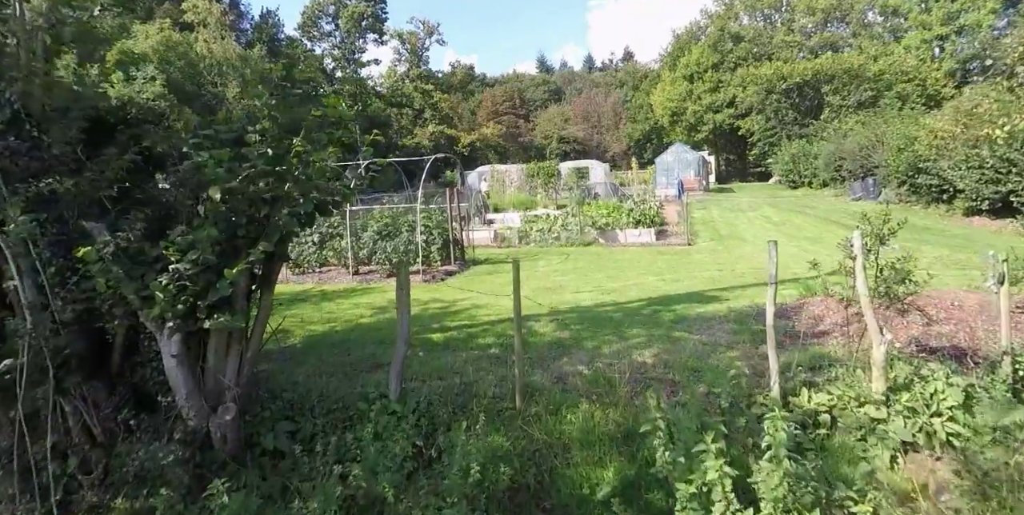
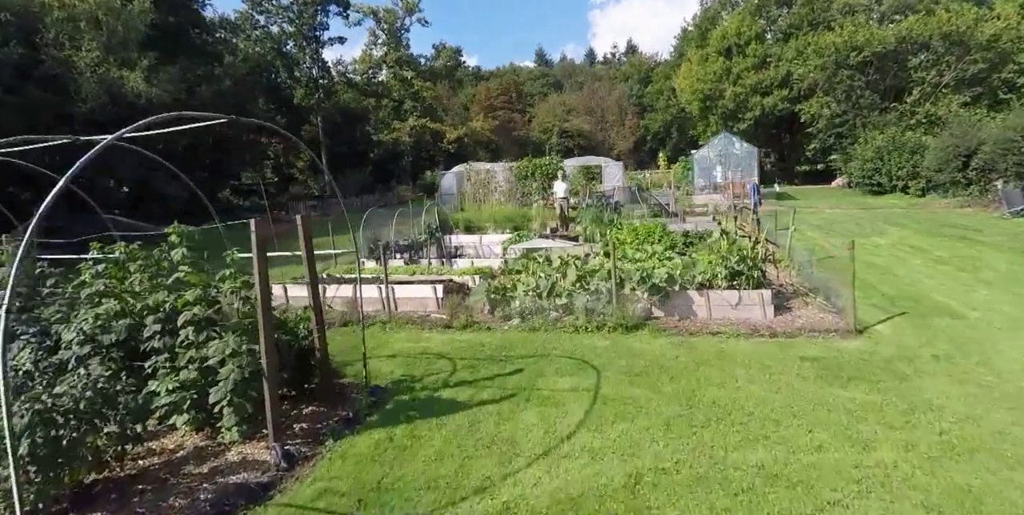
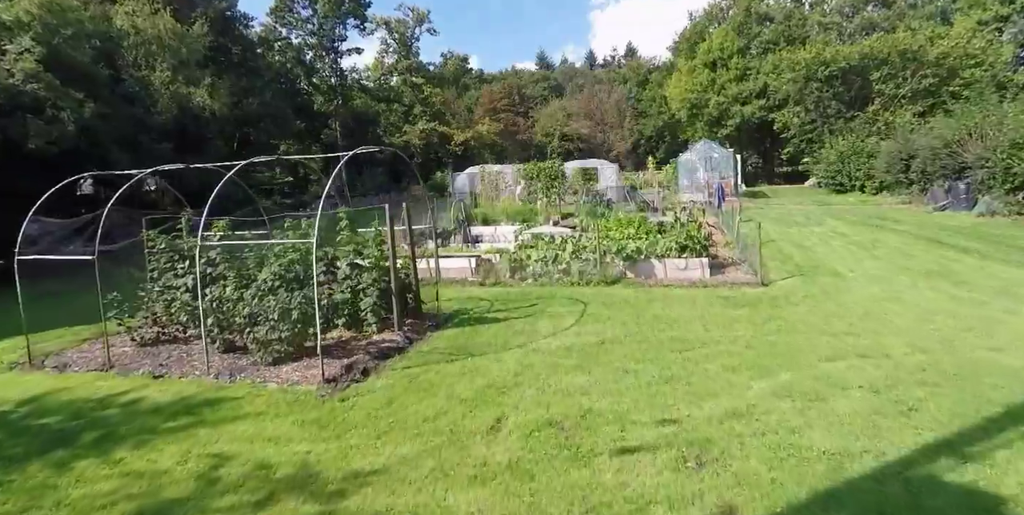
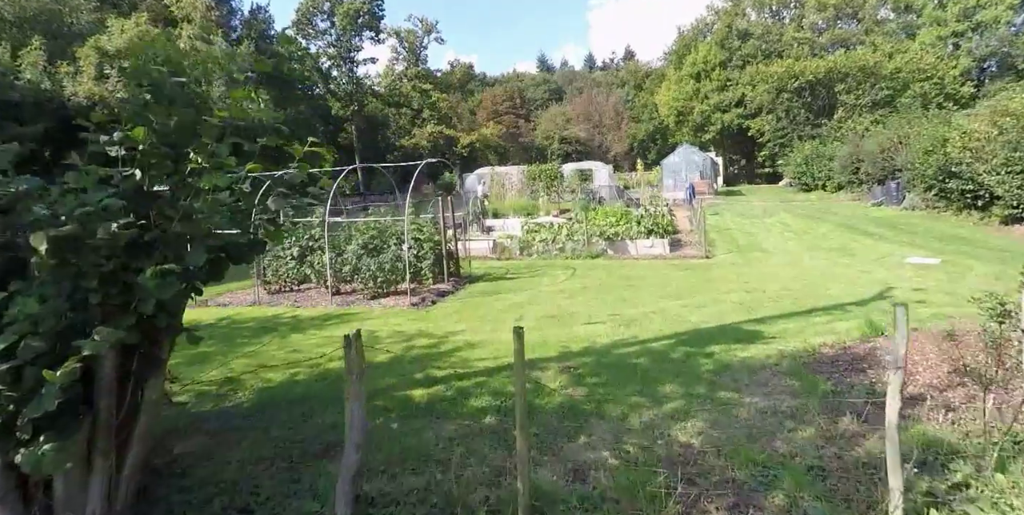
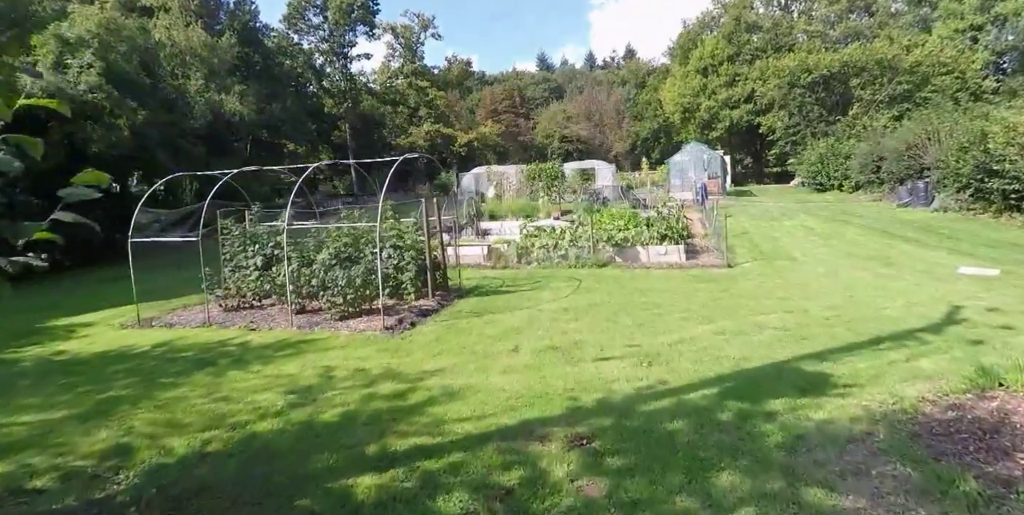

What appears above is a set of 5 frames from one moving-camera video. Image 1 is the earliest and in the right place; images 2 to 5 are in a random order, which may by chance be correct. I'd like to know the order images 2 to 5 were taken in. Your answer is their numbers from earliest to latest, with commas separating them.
4, 5, 3, 2
